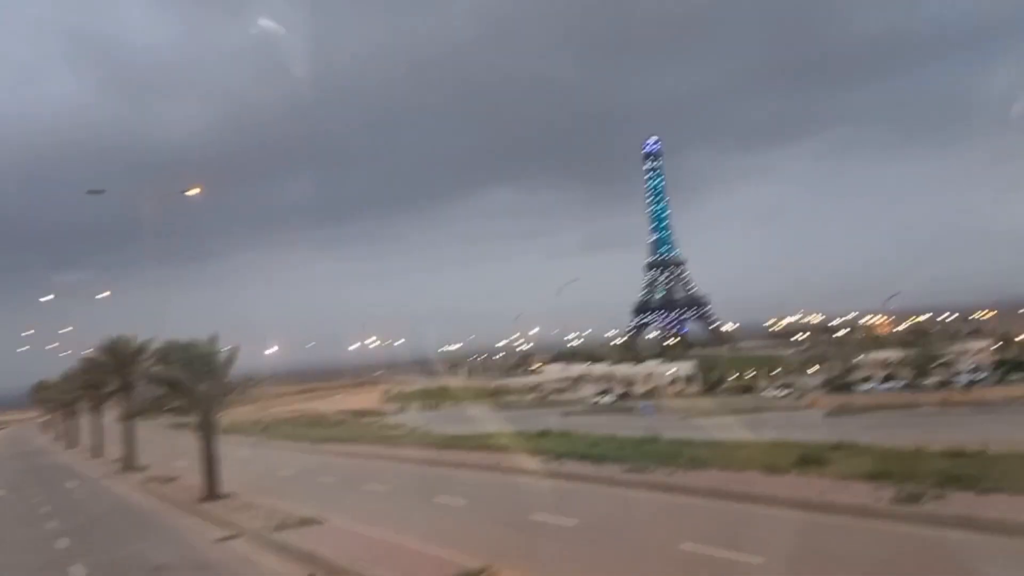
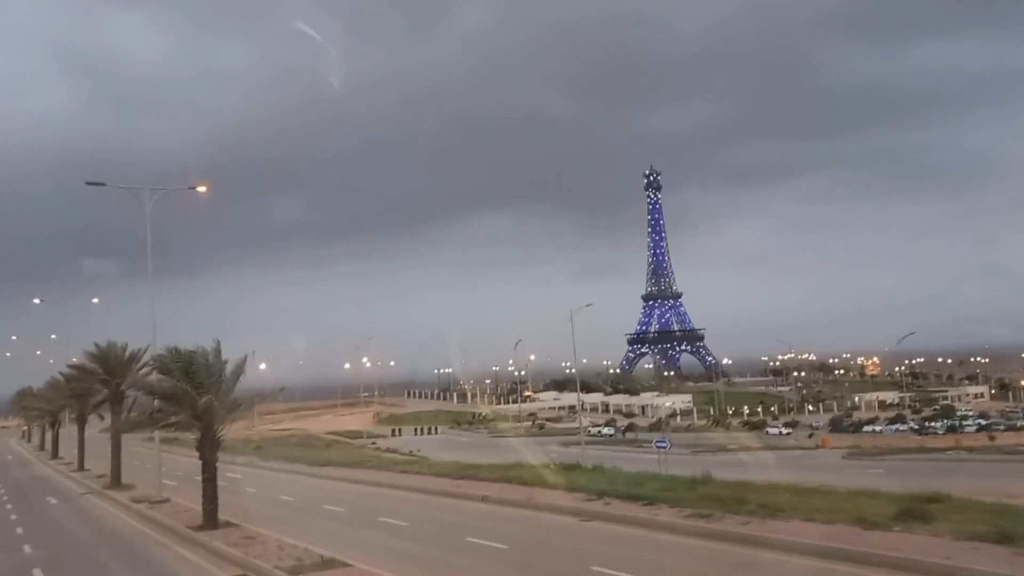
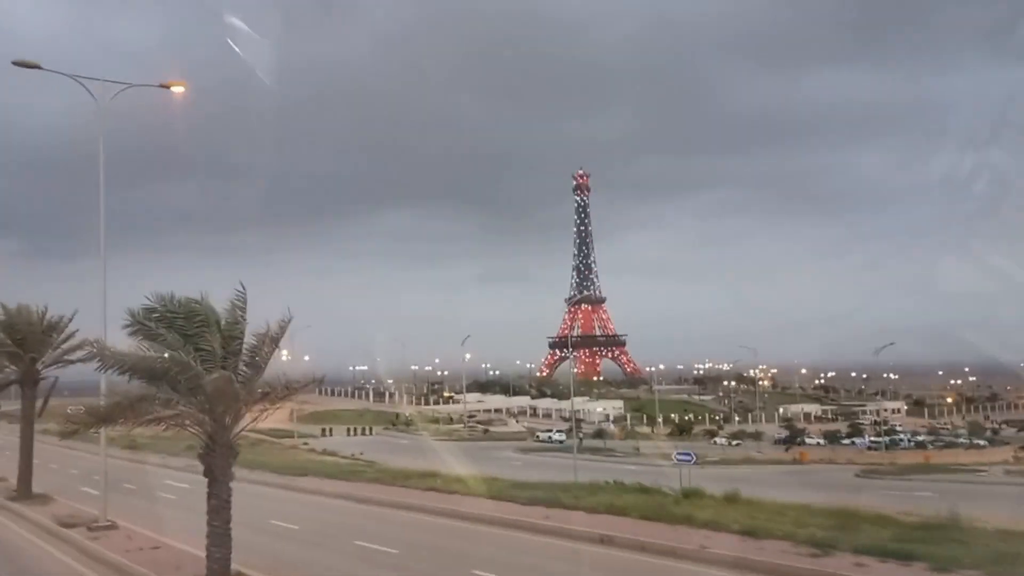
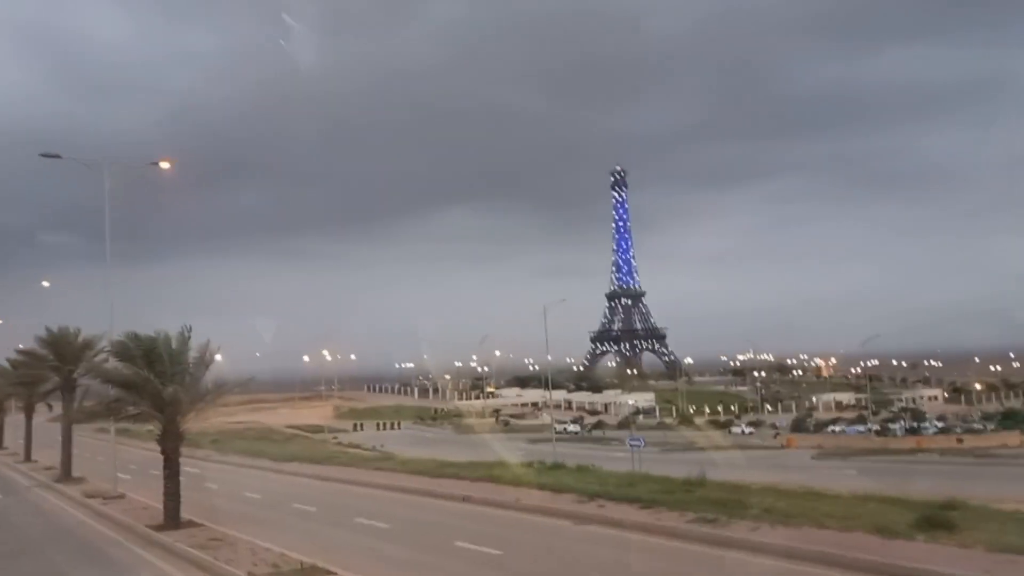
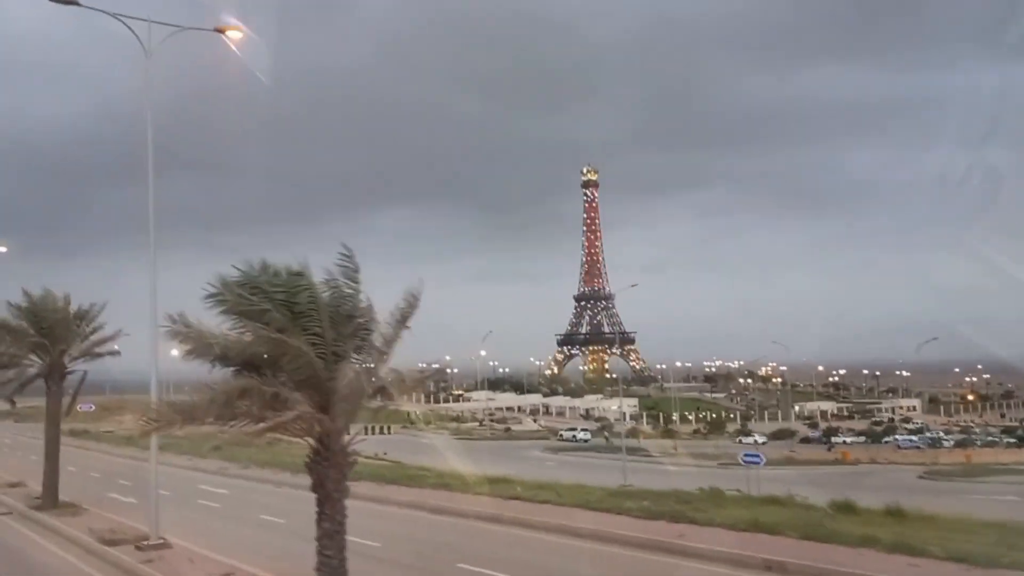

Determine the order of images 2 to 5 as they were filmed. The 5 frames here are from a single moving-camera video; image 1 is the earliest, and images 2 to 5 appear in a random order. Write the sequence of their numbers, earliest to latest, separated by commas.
2, 4, 3, 5
